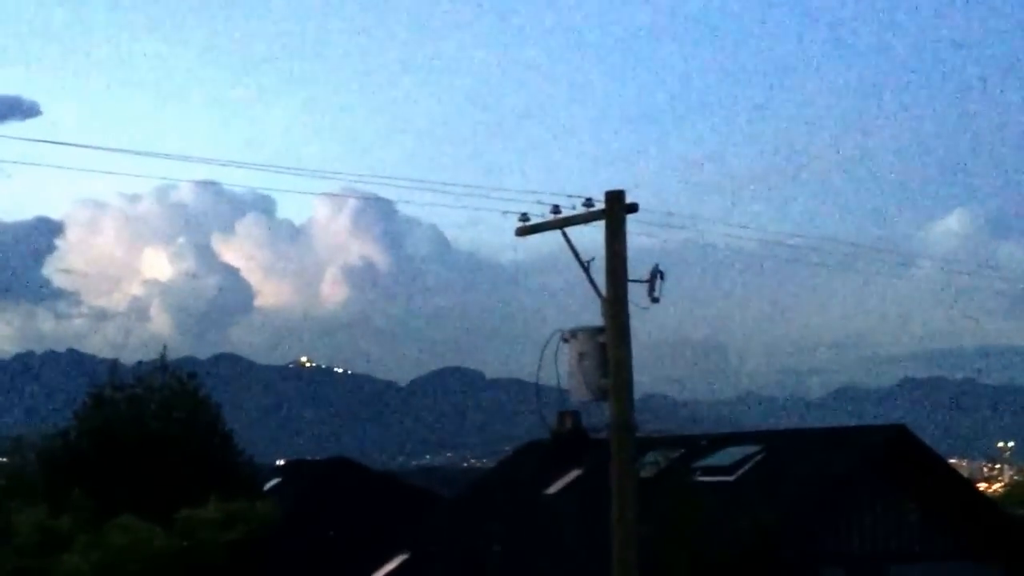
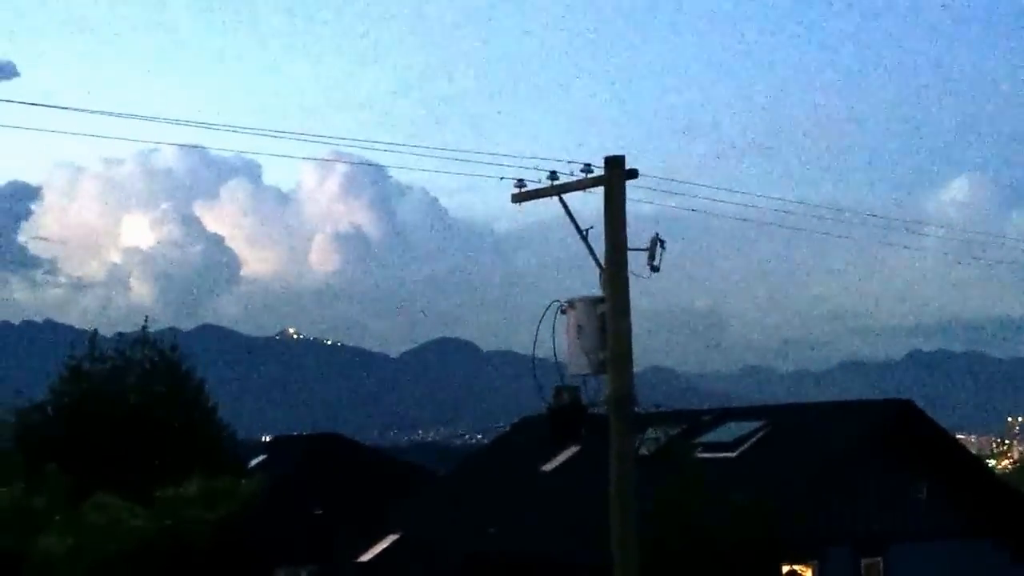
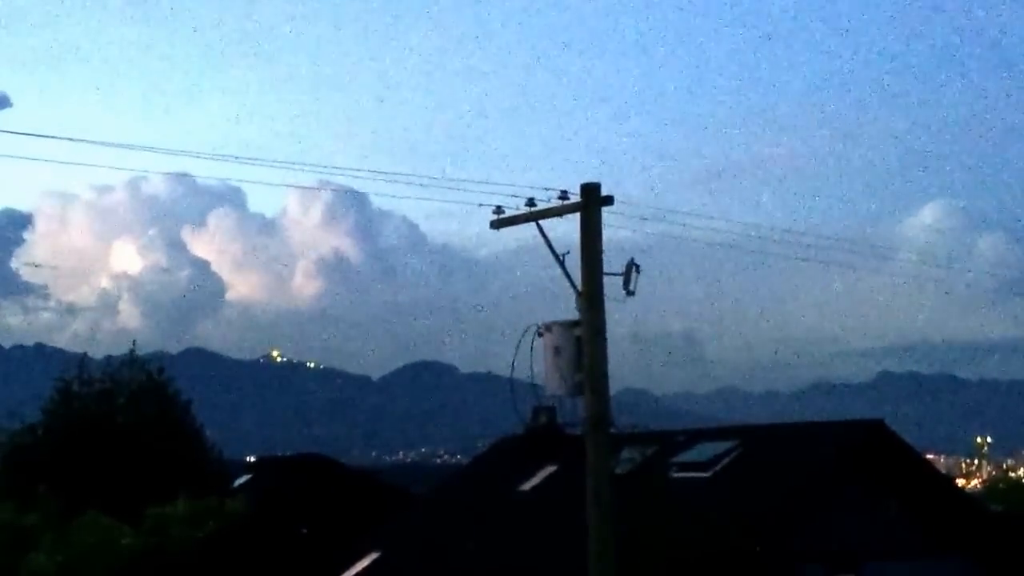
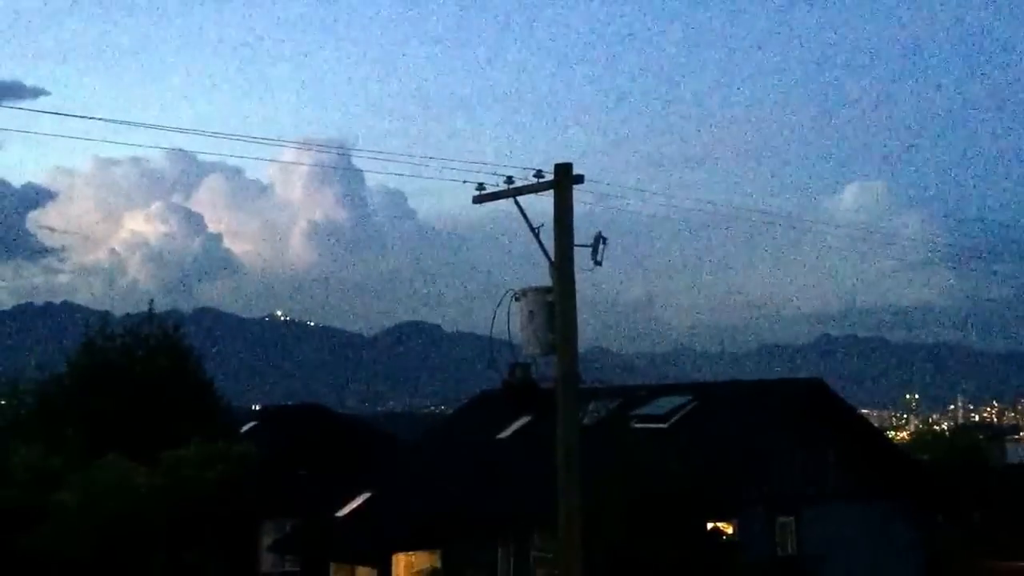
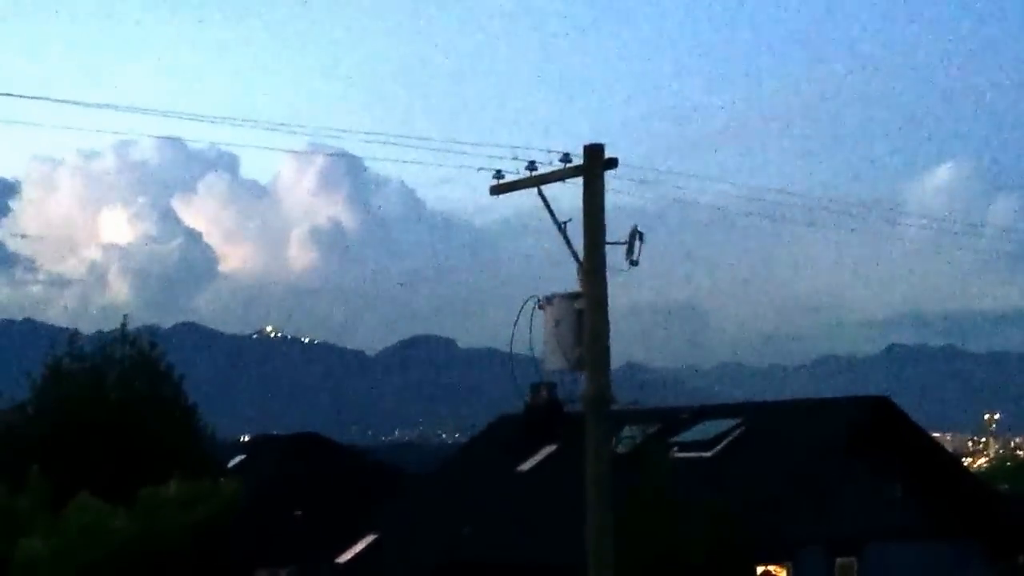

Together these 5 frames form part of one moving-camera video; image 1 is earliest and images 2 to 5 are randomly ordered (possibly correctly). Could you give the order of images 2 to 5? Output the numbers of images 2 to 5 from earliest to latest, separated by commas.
3, 5, 2, 4
